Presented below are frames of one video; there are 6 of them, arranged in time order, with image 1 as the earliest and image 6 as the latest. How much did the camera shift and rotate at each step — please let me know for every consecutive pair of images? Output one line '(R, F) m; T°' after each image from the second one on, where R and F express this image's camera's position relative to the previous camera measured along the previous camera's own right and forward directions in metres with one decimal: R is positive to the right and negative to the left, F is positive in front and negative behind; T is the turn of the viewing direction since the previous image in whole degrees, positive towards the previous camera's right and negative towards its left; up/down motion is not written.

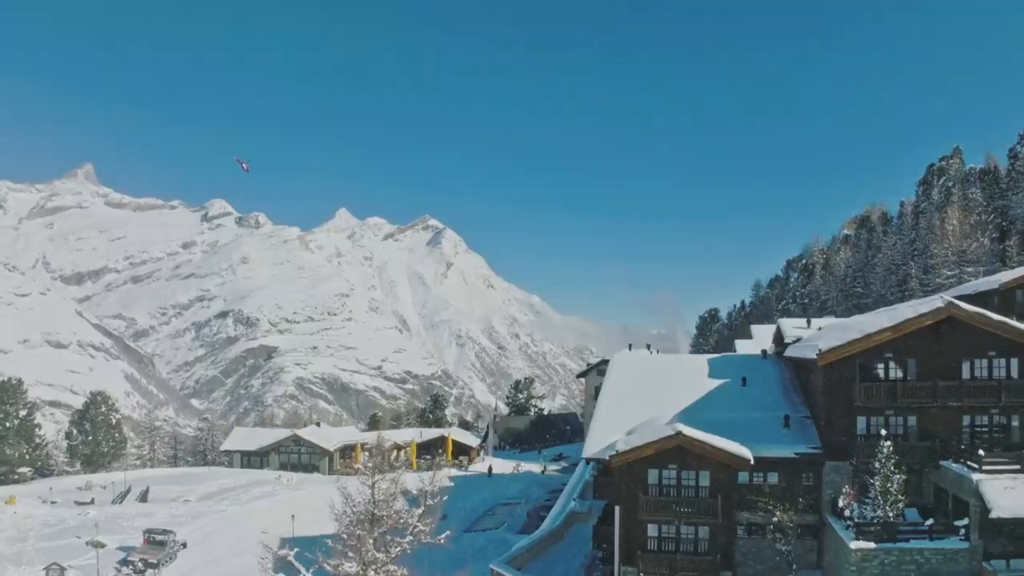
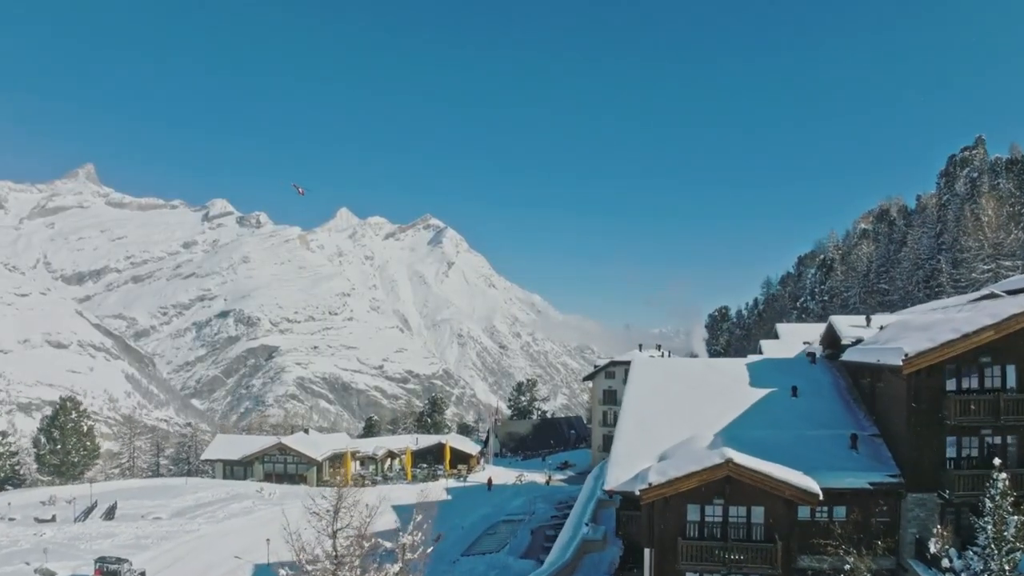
(0.0, +2.7) m; 0°
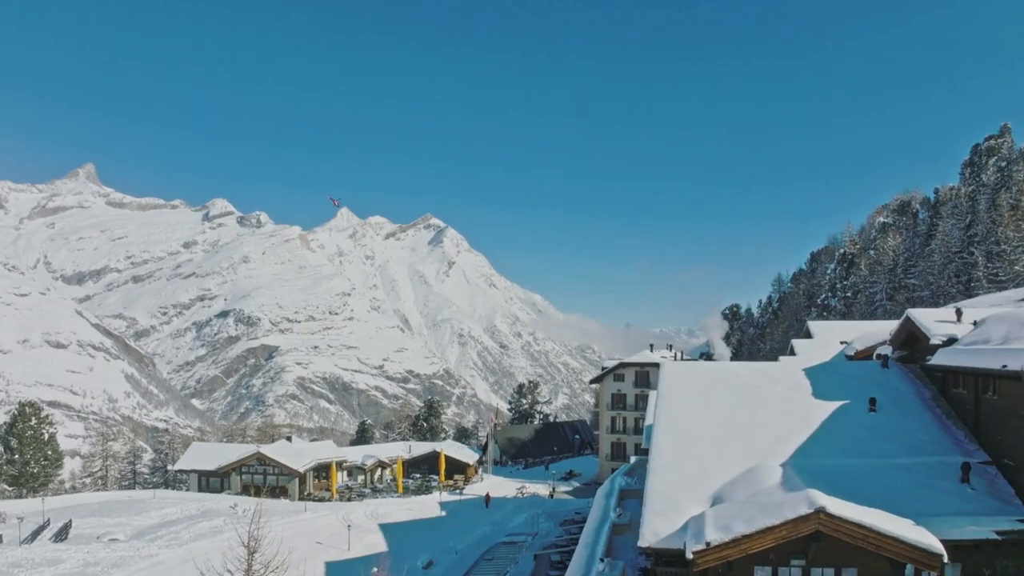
(0.0, +3.0) m; 0°
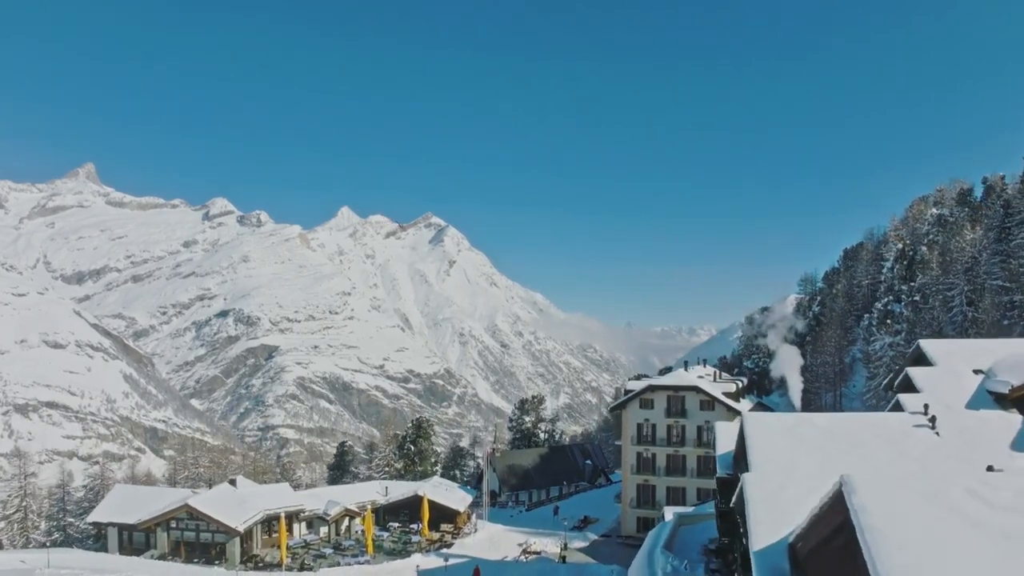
(0.0, +6.8) m; 0°
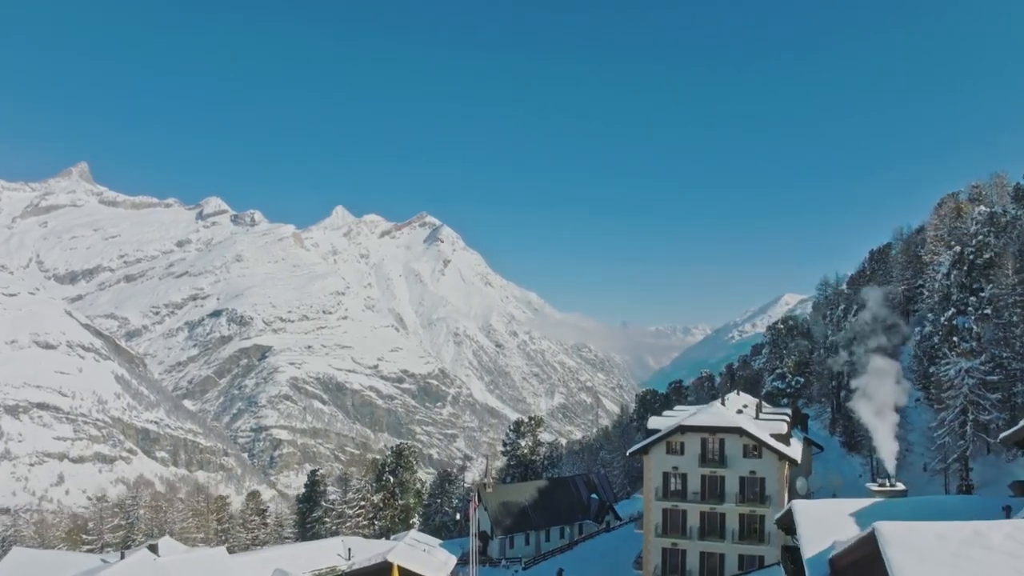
(0.0, +5.5) m; 0°
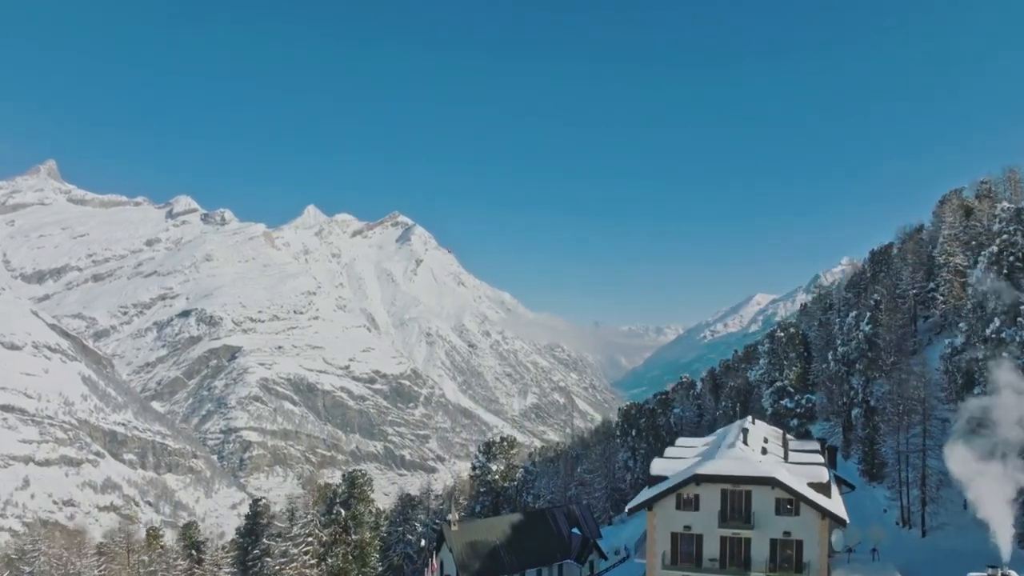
(+5.6, -2.4) m; +2°
